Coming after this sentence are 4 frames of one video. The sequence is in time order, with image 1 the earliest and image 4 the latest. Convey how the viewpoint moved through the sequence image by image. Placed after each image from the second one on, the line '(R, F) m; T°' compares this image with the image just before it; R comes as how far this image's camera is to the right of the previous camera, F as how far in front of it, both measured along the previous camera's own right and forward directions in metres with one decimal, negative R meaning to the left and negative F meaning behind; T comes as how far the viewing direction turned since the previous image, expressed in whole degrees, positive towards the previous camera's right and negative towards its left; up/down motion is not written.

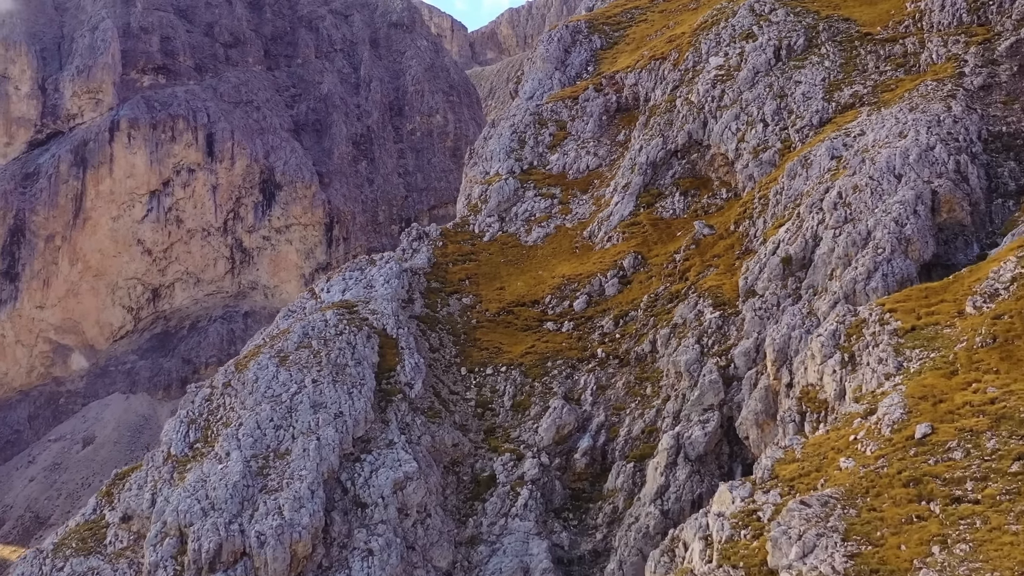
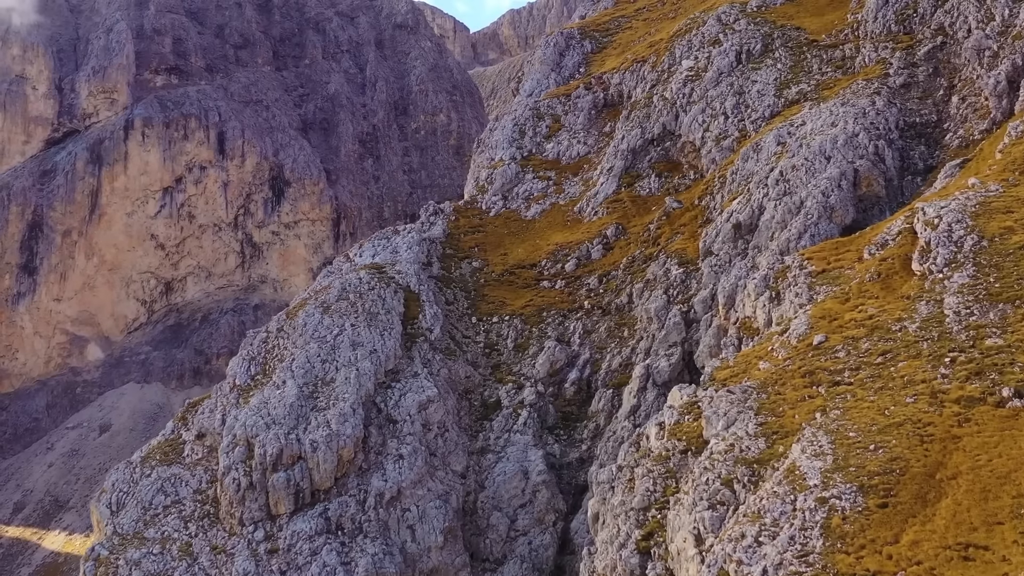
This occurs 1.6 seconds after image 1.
(0.0, -8.0) m; 0°
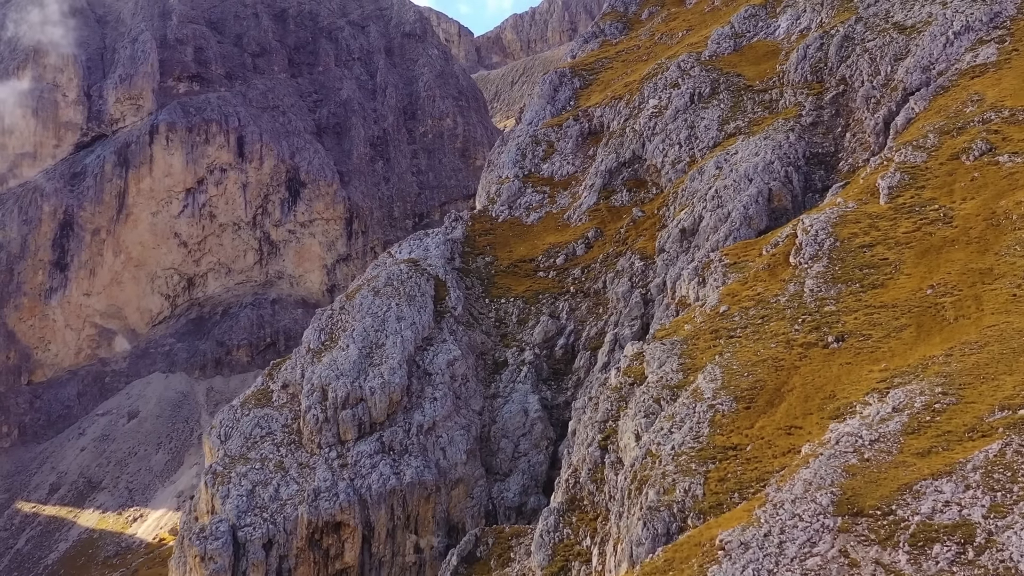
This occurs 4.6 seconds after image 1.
(-0.1, -14.9) m; 0°
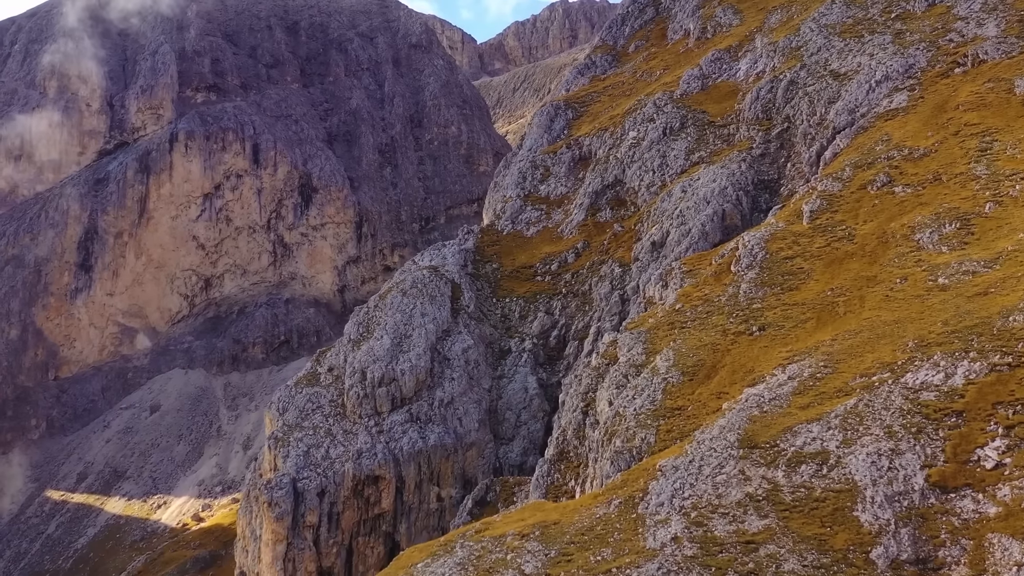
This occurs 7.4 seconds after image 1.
(-0.1, -13.4) m; 0°
